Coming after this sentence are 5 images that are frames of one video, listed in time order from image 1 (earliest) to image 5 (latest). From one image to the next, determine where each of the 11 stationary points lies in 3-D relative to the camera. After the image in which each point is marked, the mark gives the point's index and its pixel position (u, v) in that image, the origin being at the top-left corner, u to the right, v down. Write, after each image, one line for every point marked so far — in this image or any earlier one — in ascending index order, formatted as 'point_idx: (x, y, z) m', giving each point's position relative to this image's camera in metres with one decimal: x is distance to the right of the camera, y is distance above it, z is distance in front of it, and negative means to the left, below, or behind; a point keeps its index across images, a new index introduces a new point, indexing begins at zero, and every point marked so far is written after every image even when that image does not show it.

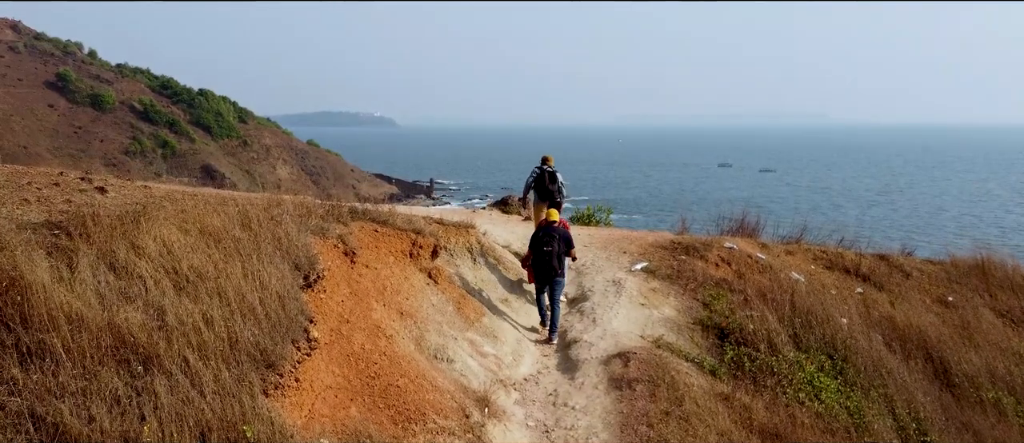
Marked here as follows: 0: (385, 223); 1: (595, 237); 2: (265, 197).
0: (-1.6, 0.0, +8.1) m
1: (+1.7, -0.3, +13.8) m
2: (-3.0, +0.3, +7.9) m
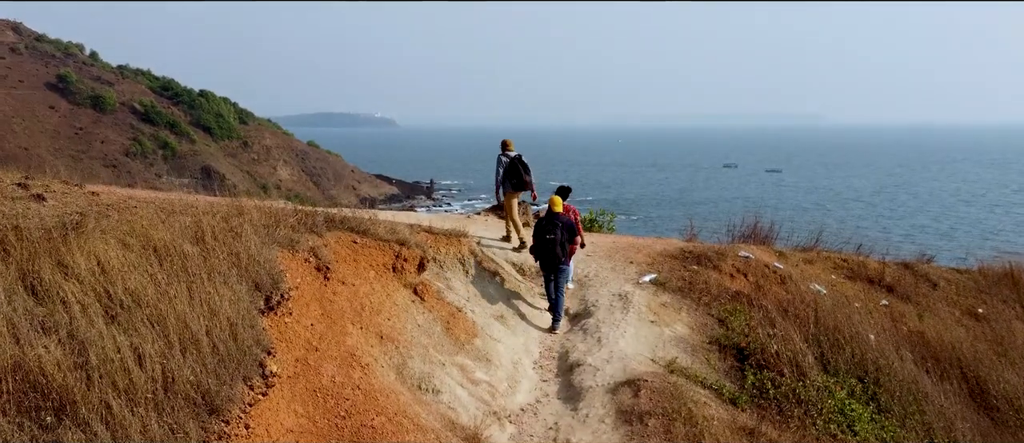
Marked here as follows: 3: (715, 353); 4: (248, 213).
0: (-1.6, -0.1, +7.3) m
1: (+1.8, -0.5, +13.0) m
2: (-3.1, +0.2, +7.1) m
3: (+2.6, -1.7, +8.3) m
4: (-2.6, +0.1, +6.4) m
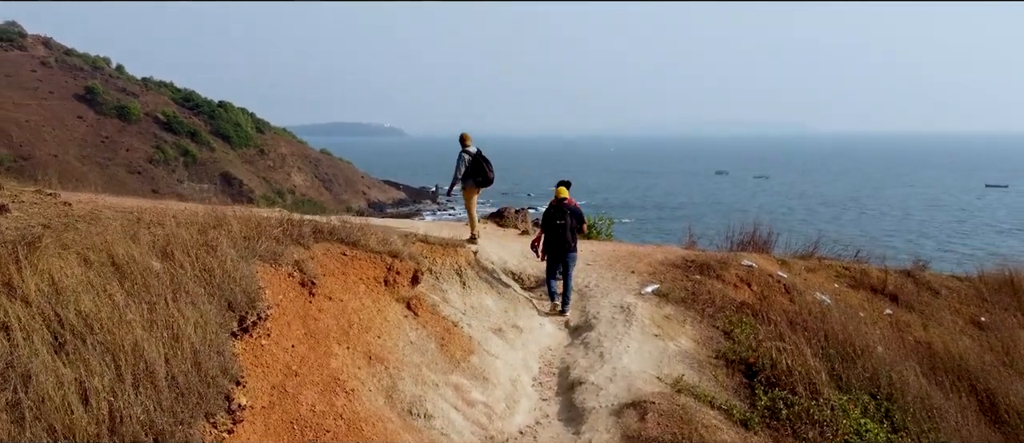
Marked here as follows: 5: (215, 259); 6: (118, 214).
0: (-1.7, -0.2, +6.9) m
1: (+1.7, -0.6, +12.6) m
2: (-3.1, +0.1, +6.6) m
3: (+2.5, -1.8, +7.9) m
4: (-2.6, 0.0, +6.0) m
5: (-2.3, -0.3, +5.0) m
6: (-3.9, +0.1, +6.4) m
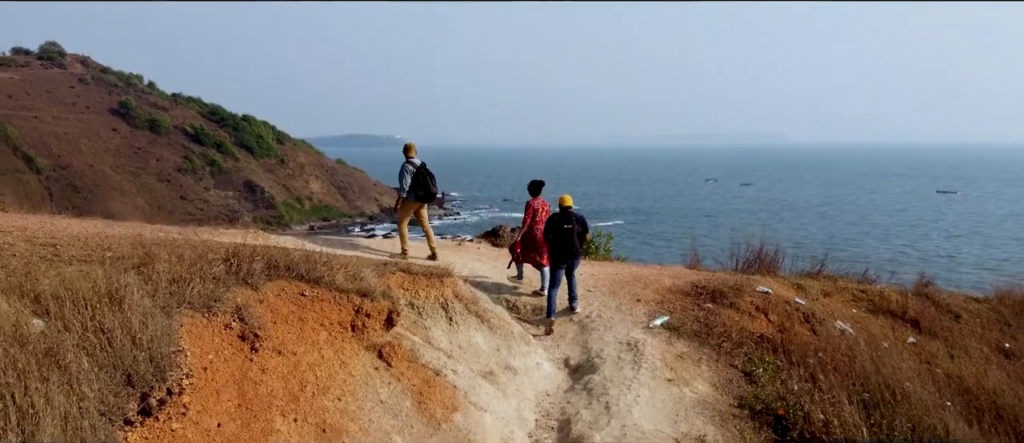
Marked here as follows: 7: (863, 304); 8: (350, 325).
0: (-1.7, -0.5, +5.8) m
1: (+1.6, -1.0, +11.5) m
2: (-3.2, -0.2, +5.6) m
3: (+2.5, -2.1, +6.8) m
4: (-2.7, -0.3, +4.9) m
5: (-2.3, -0.6, +3.9) m
6: (-4.0, -0.2, +5.3) m
7: (+7.6, -1.8, +14.1) m
8: (-1.4, -0.9, +5.7) m
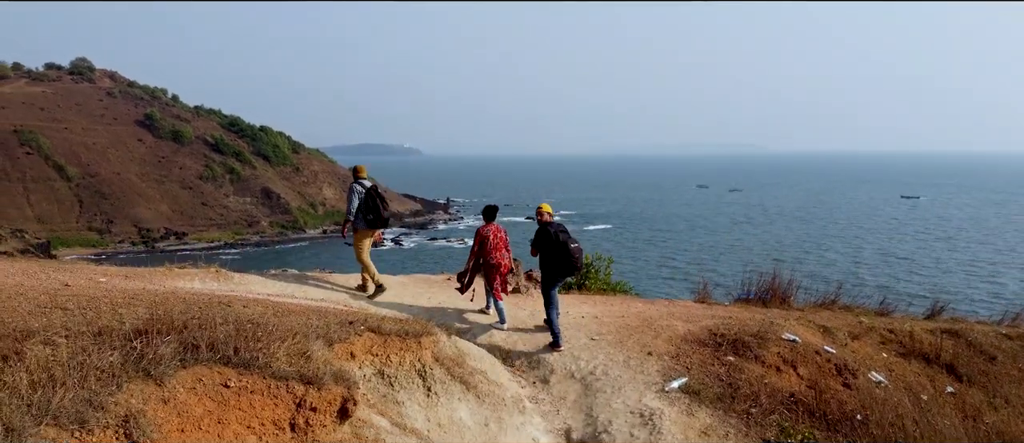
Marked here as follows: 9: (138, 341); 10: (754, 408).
0: (-1.8, -1.0, +4.6) m
1: (+1.5, -1.6, +10.3) m
2: (-3.3, -0.7, +4.3) m
3: (+2.4, -2.6, +5.6) m
4: (-2.8, -0.7, +3.7) m
5: (-2.4, -1.0, +2.7) m
6: (-4.0, -0.6, +4.1) m
7: (+7.5, -2.5, +12.8) m
8: (-1.5, -1.3, +4.4) m
9: (-2.4, -0.8, +4.1) m
10: (+2.8, -2.2, +7.4) m
